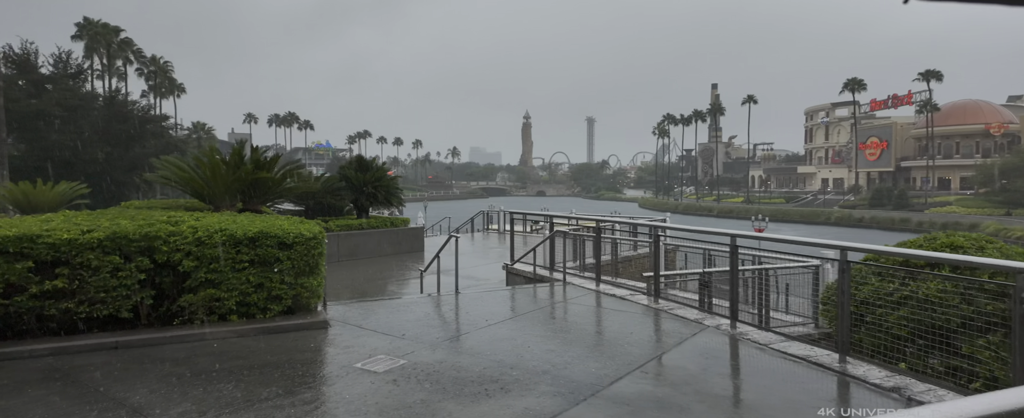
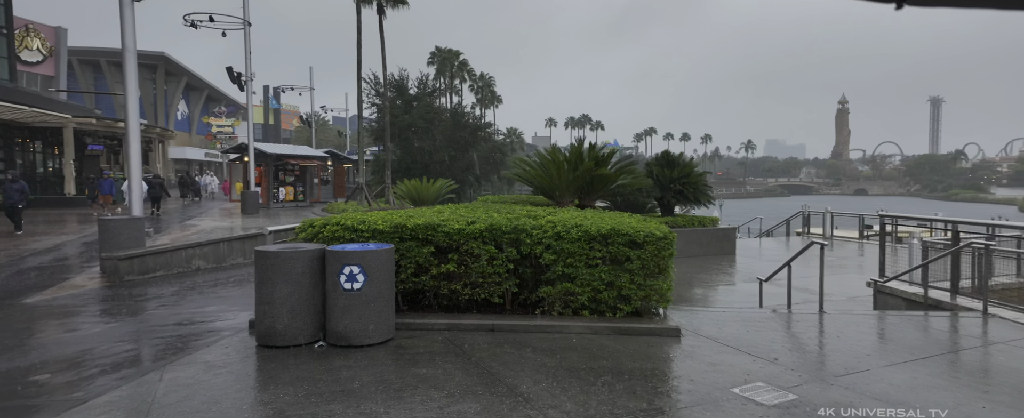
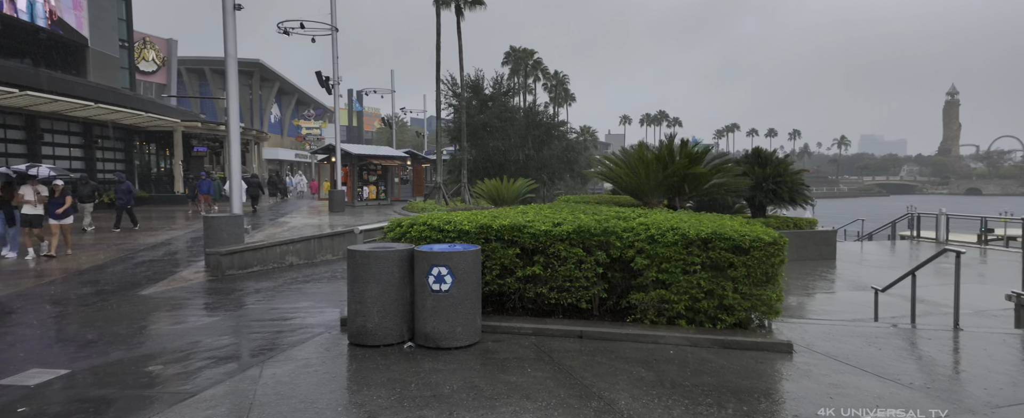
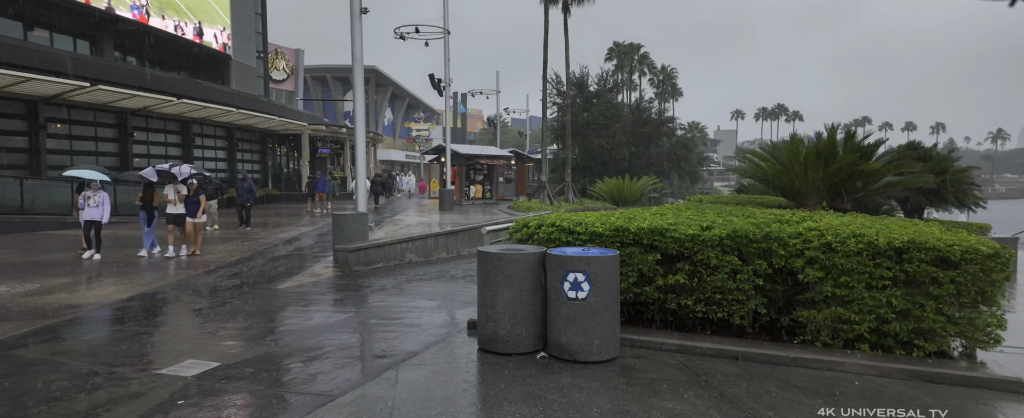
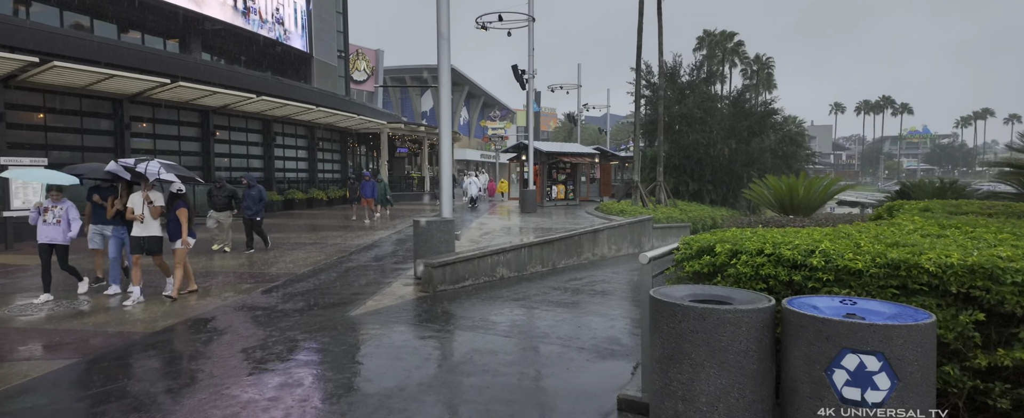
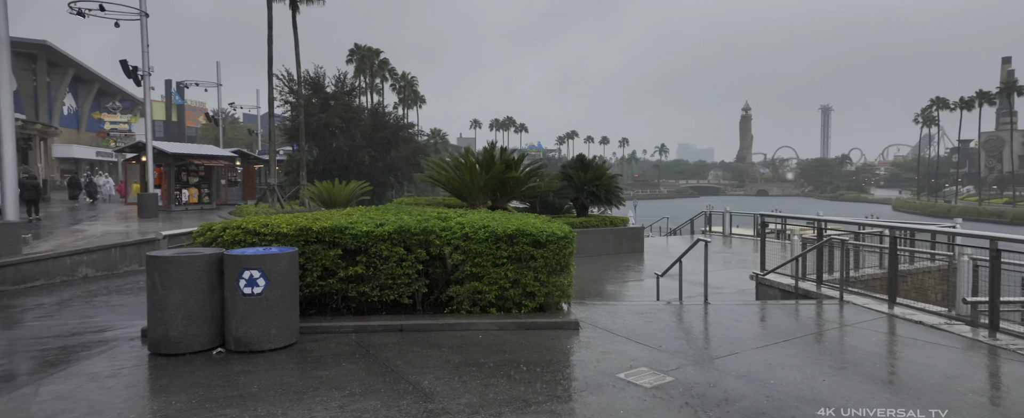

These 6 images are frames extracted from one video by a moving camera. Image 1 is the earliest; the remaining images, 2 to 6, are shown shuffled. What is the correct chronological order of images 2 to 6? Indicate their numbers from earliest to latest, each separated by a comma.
6, 2, 3, 4, 5
